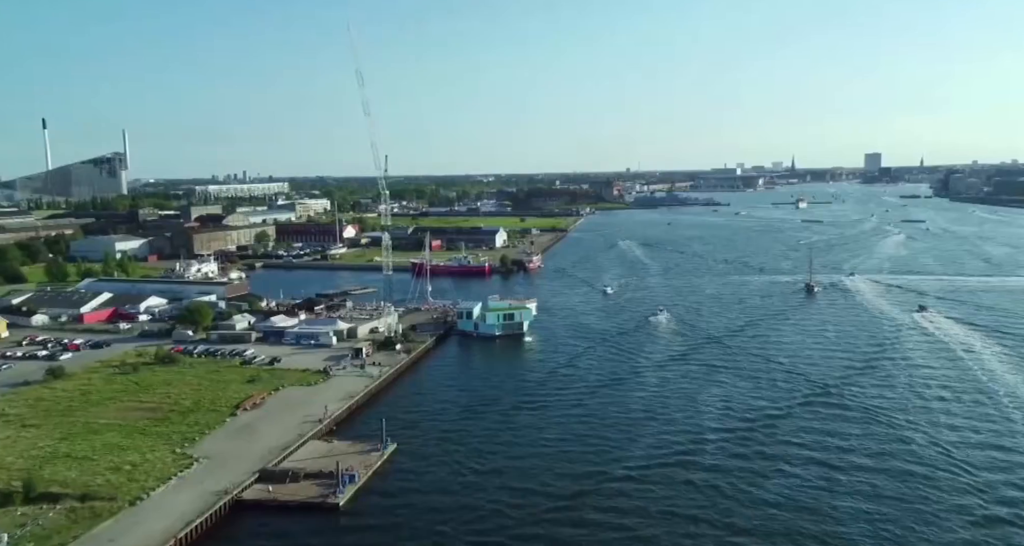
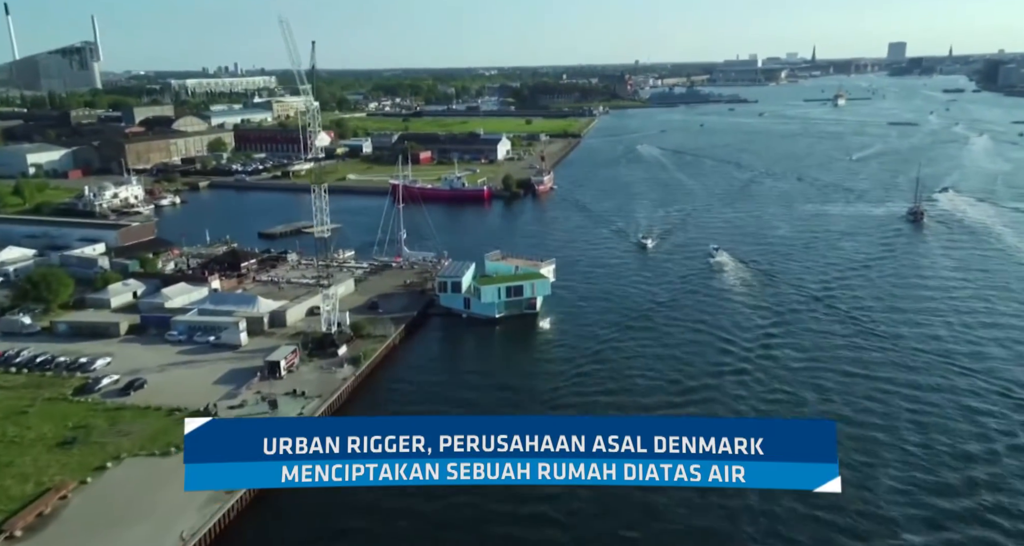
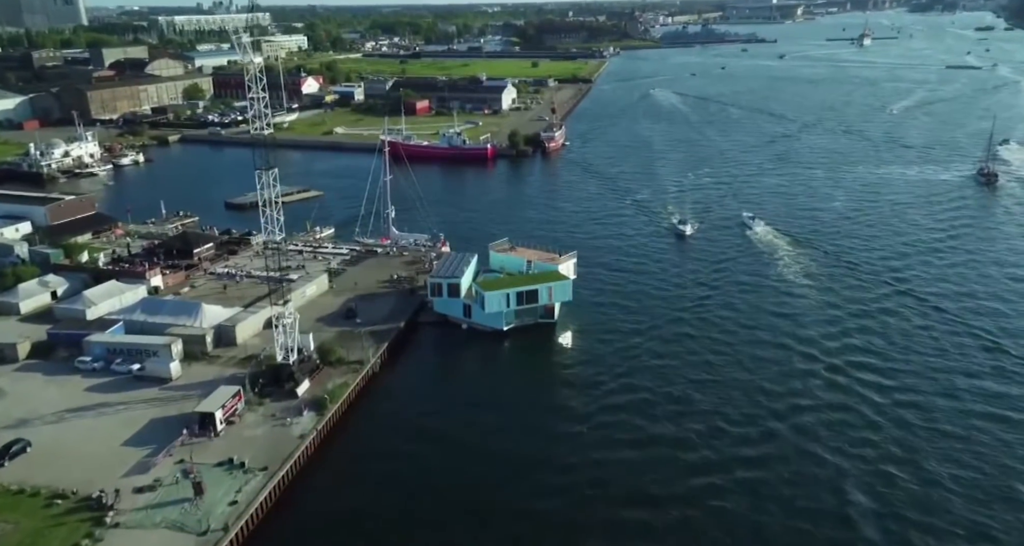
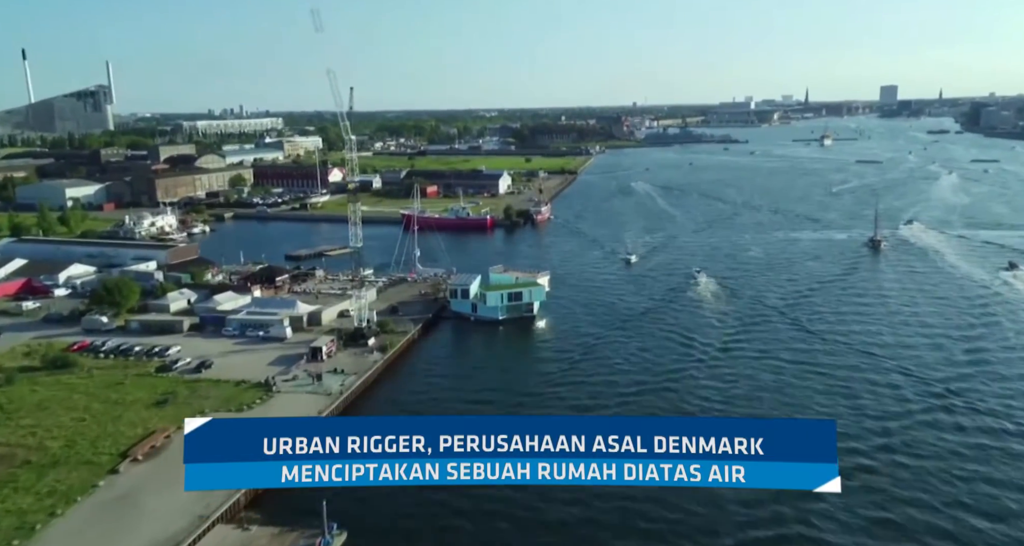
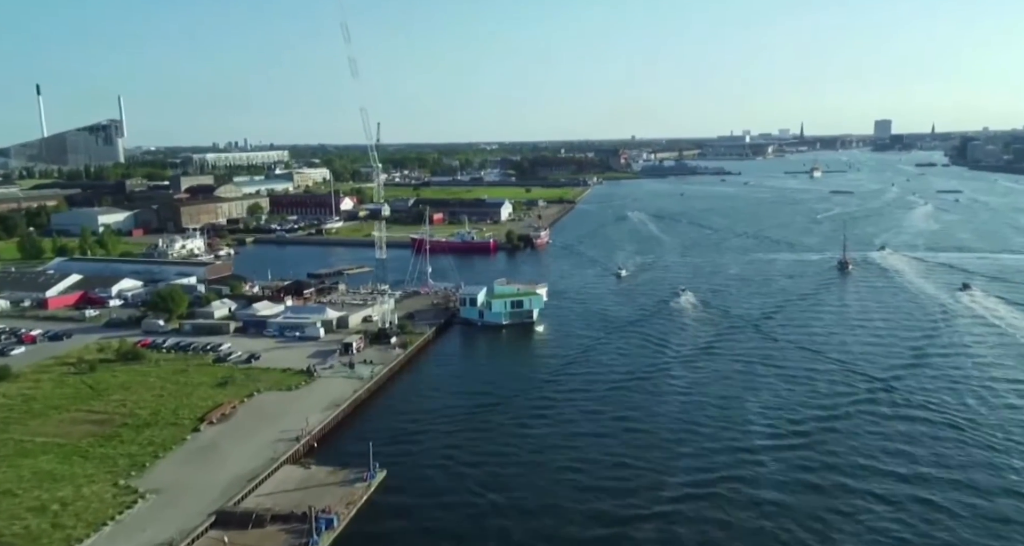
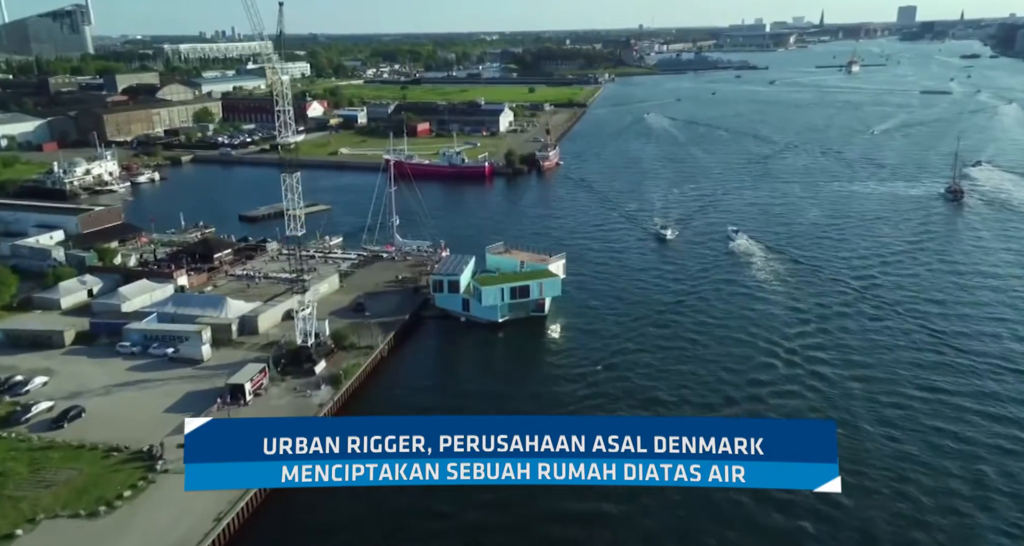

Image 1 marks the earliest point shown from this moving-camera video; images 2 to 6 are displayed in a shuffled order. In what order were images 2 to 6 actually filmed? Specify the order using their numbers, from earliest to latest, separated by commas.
5, 4, 2, 6, 3
